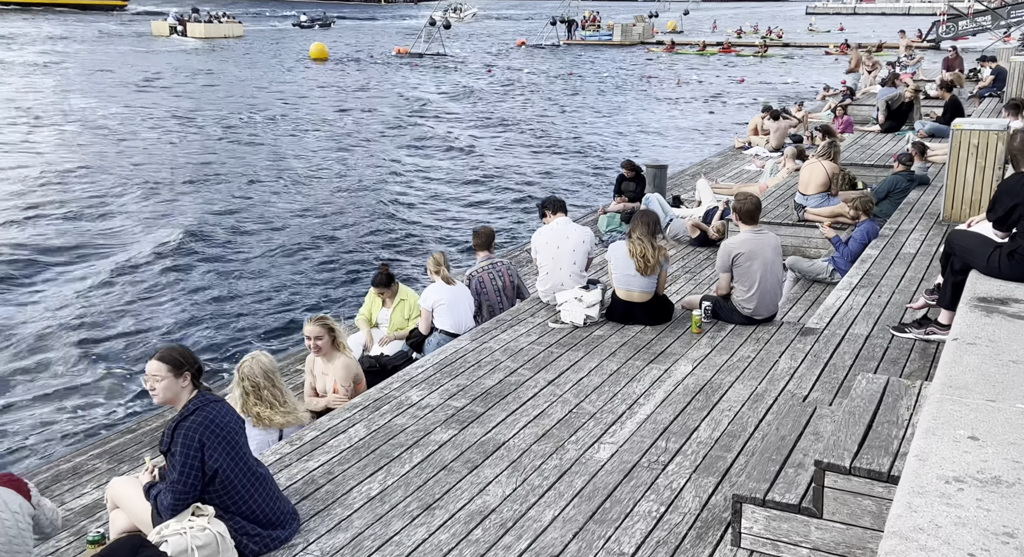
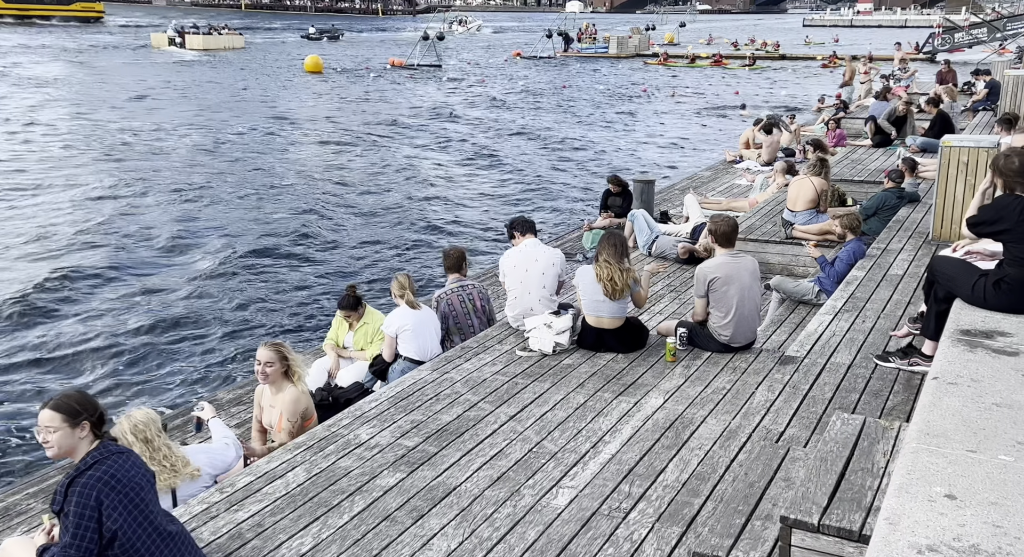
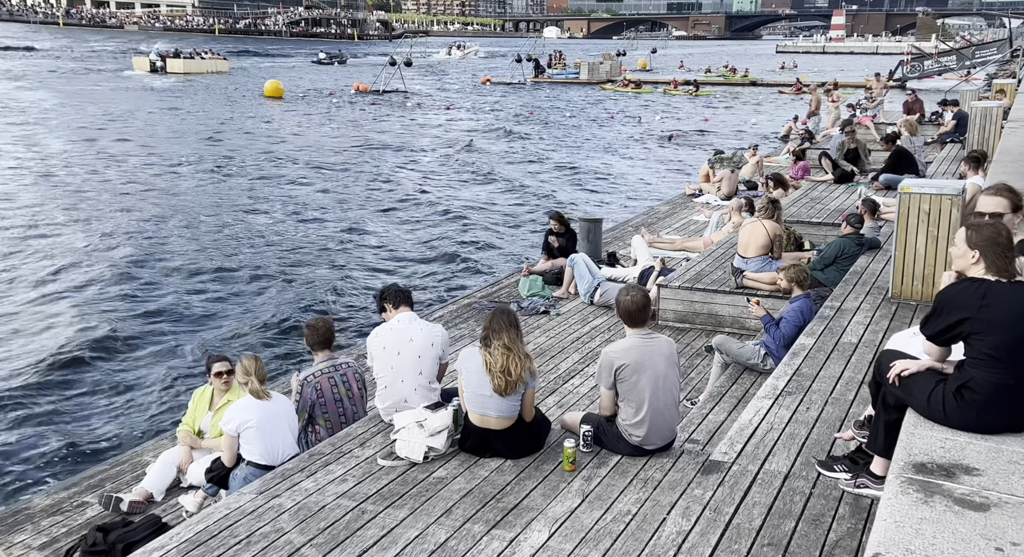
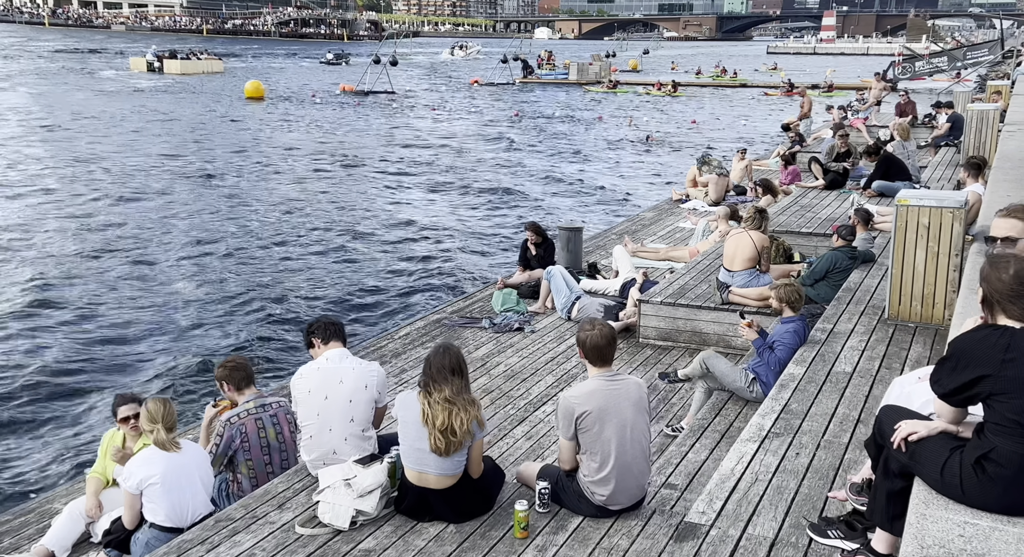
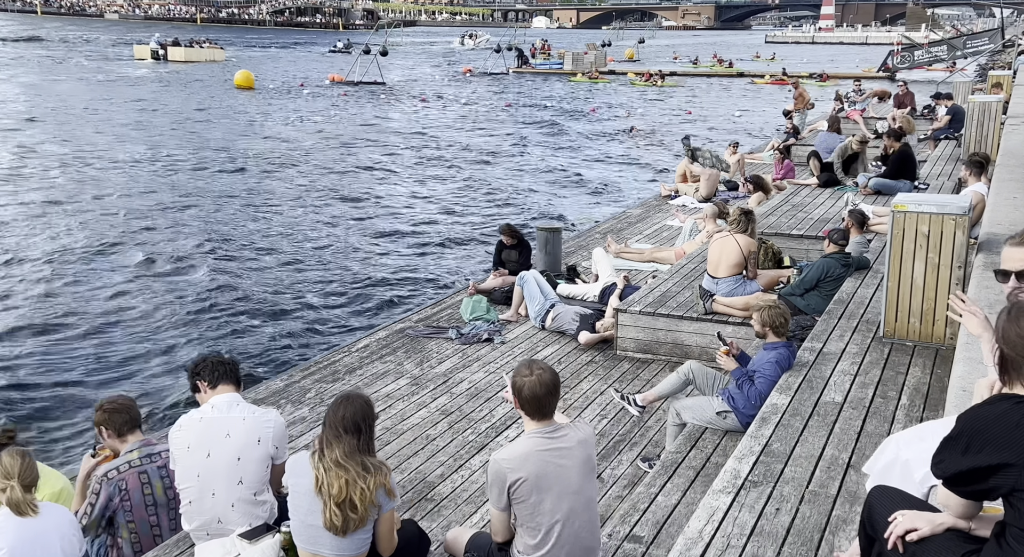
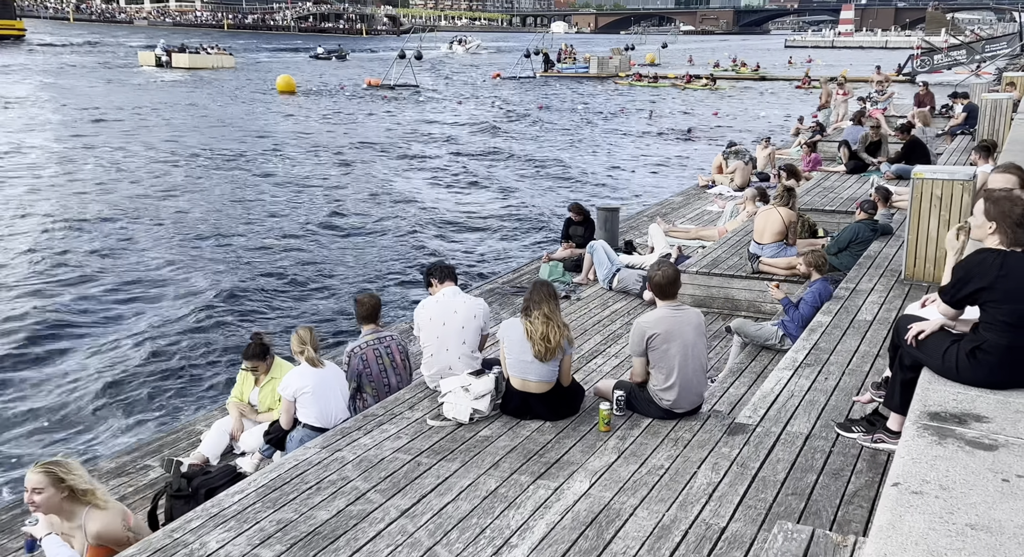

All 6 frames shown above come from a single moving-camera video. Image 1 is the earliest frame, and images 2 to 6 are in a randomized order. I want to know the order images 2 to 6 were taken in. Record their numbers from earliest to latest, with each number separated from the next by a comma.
2, 6, 3, 4, 5
